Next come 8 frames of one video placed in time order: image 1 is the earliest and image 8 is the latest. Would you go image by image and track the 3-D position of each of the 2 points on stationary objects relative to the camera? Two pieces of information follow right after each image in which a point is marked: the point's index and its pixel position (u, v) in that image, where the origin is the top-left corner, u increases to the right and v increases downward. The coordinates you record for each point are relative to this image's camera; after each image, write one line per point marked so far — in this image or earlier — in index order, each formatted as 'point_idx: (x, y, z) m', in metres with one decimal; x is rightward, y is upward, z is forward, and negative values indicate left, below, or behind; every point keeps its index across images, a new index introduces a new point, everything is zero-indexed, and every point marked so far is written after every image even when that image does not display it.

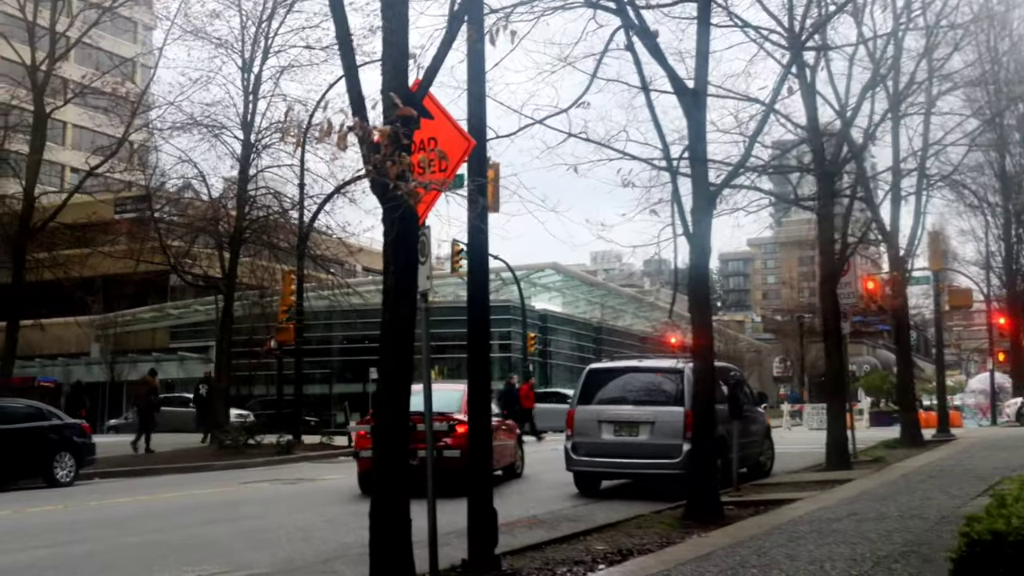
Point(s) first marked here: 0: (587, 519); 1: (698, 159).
0: (+0.8, -2.6, +11.9) m
1: (+2.0, +1.4, +11.5) m
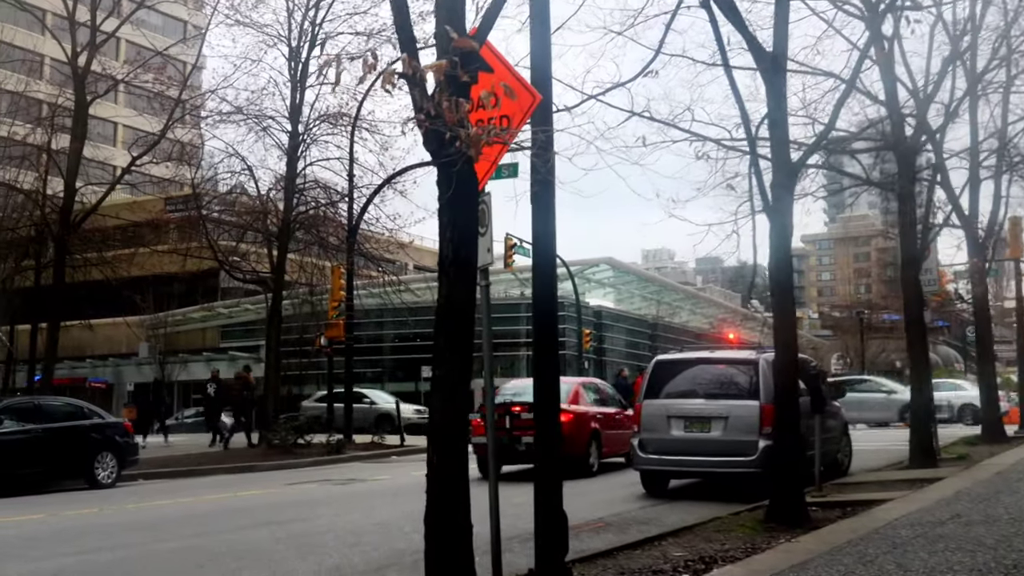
0: (+1.5, -2.4, +11.0) m
1: (+2.7, +1.6, +10.5) m
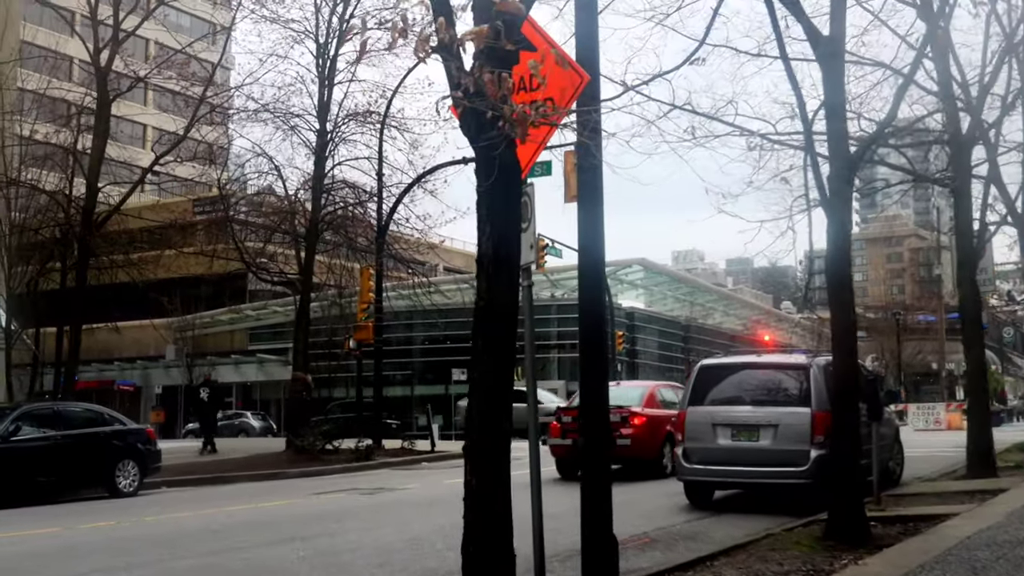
0: (+1.9, -2.4, +10.3) m
1: (+3.0, +1.6, +9.8) m
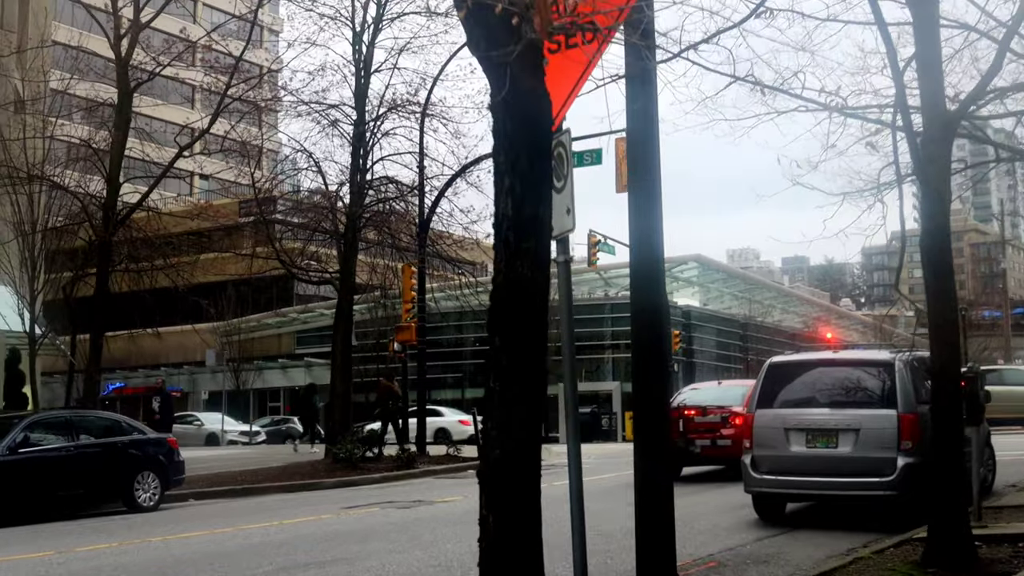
0: (+2.3, -2.3, +8.9) m
1: (+3.3, +1.7, +8.4) m
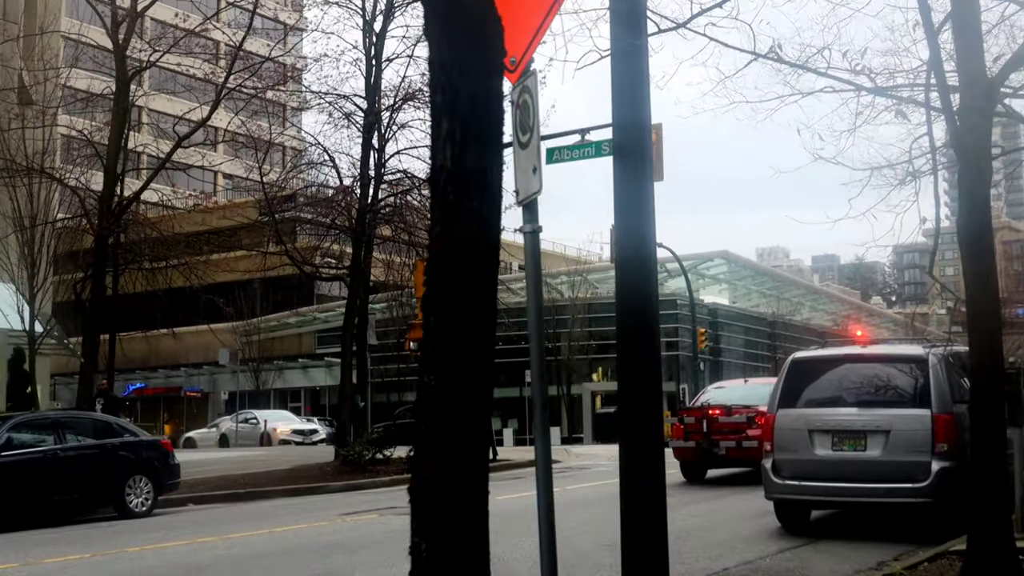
0: (+2.3, -2.2, +8.1) m
1: (+3.2, +1.8, +7.5) m
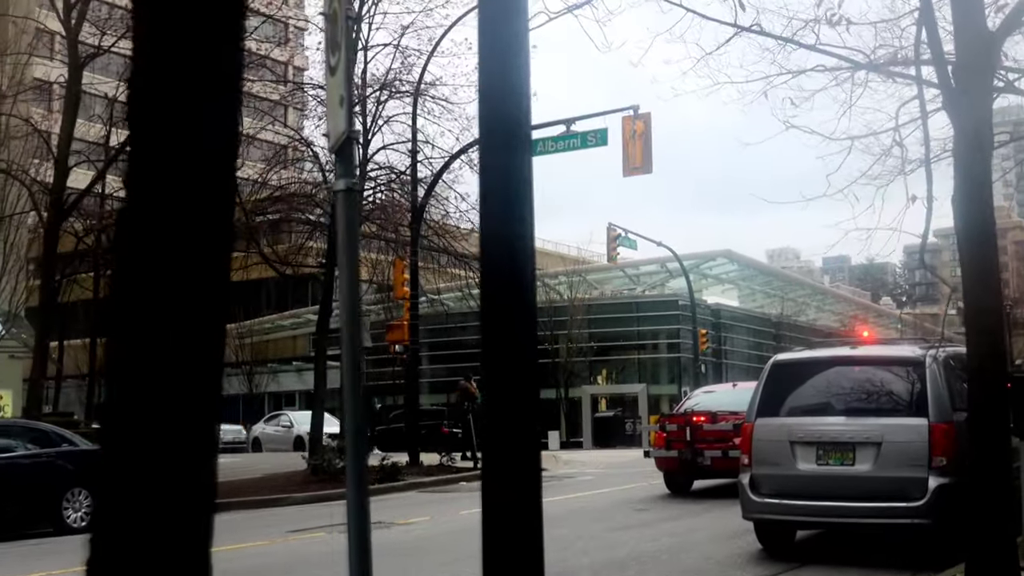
0: (+1.8, -2.2, +7.1) m
1: (+2.8, +1.9, +6.5) m
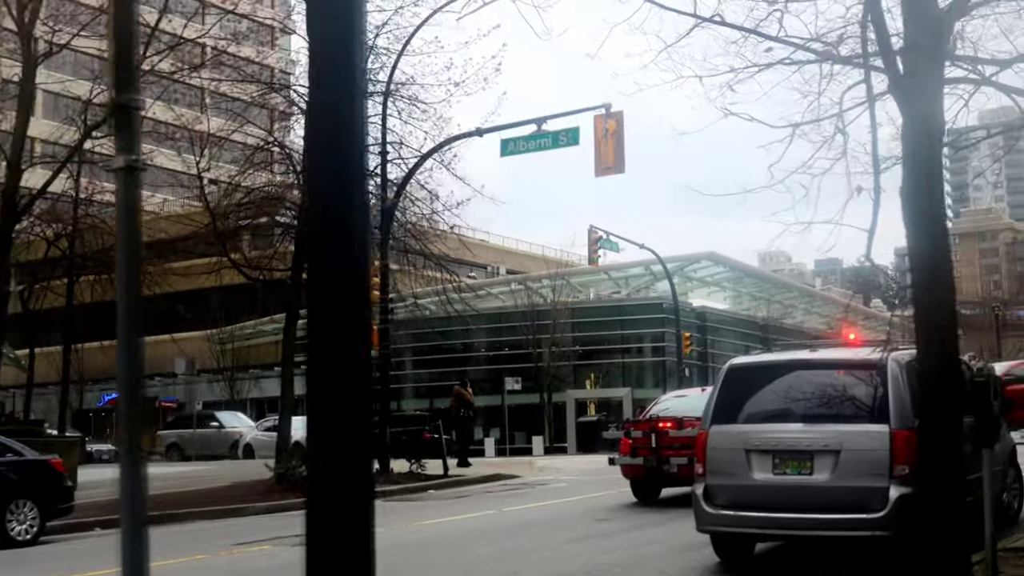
0: (+1.4, -2.2, +6.7) m
1: (+2.3, +1.9, +6.1) m
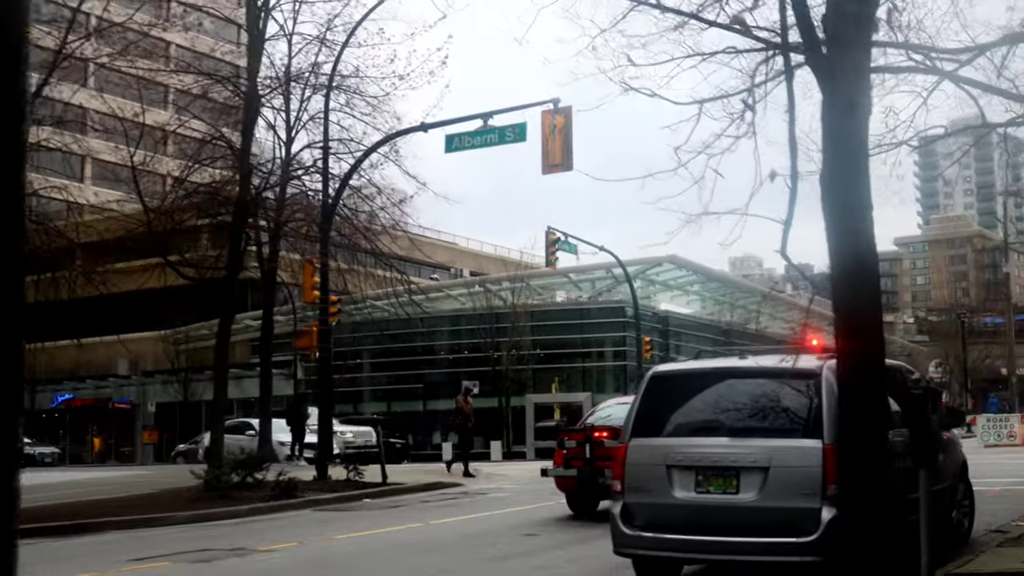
0: (+0.7, -2.2, +6.0) m
1: (+1.7, +1.9, +5.5) m
